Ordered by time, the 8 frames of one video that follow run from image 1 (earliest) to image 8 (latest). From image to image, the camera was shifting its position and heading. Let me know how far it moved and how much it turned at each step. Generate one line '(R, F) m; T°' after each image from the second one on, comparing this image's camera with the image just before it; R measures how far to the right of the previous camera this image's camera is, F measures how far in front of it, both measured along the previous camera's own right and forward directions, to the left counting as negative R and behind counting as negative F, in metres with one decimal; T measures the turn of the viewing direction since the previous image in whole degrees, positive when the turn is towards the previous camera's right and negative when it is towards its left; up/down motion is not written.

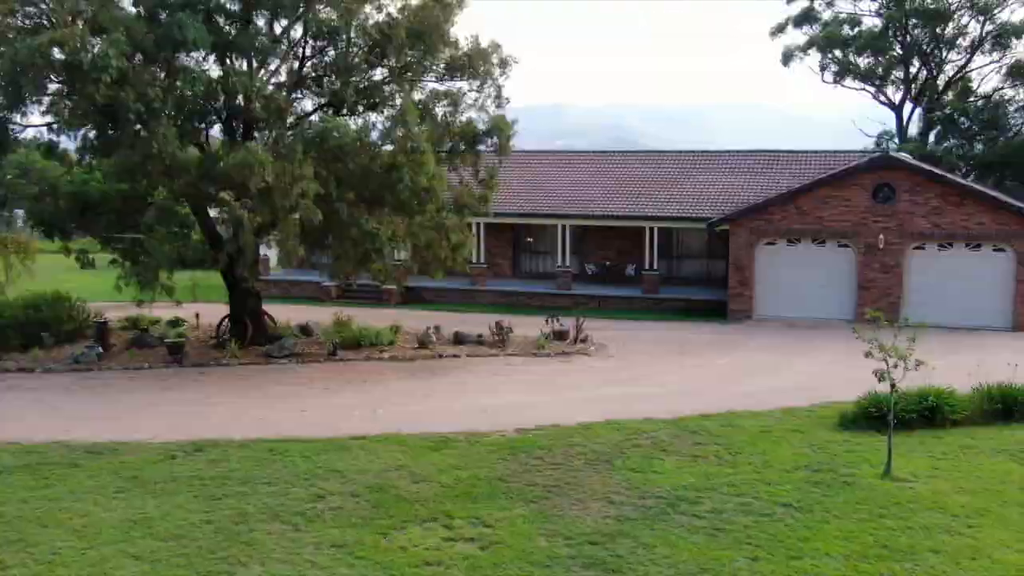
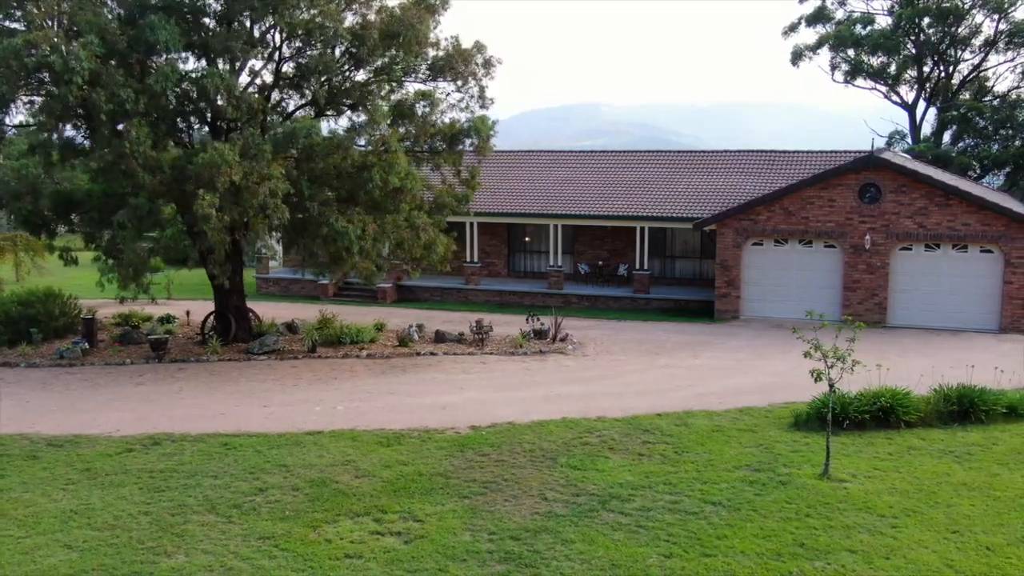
(+1.0, -0.1) m; -2°
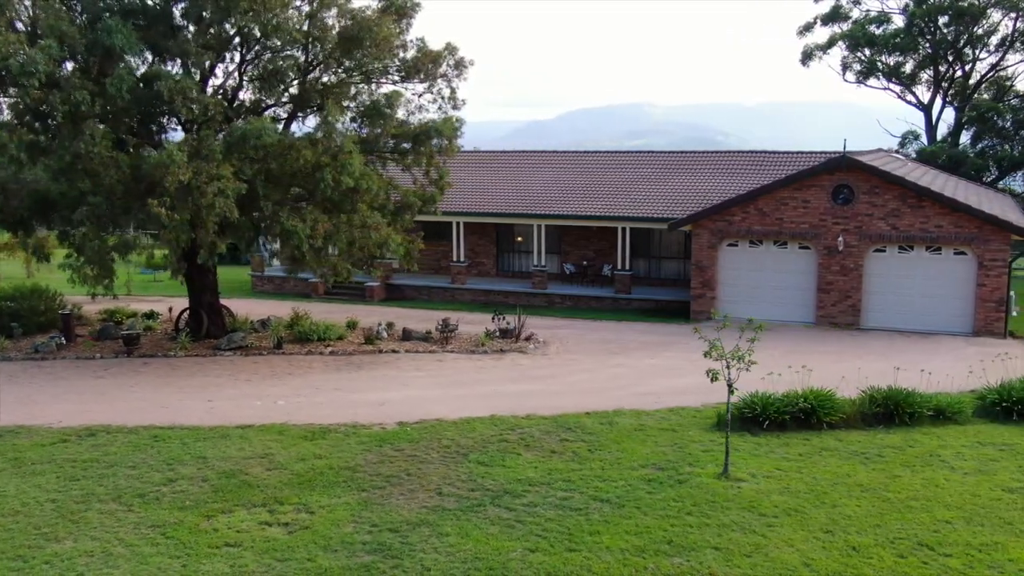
(+1.5, -0.2) m; -2°
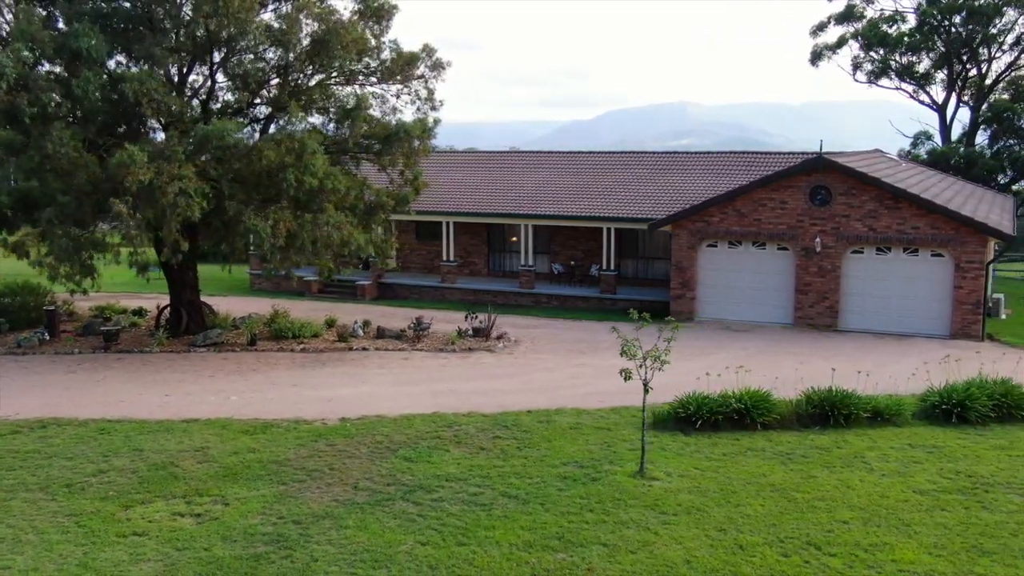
(+1.3, -0.1) m; -2°
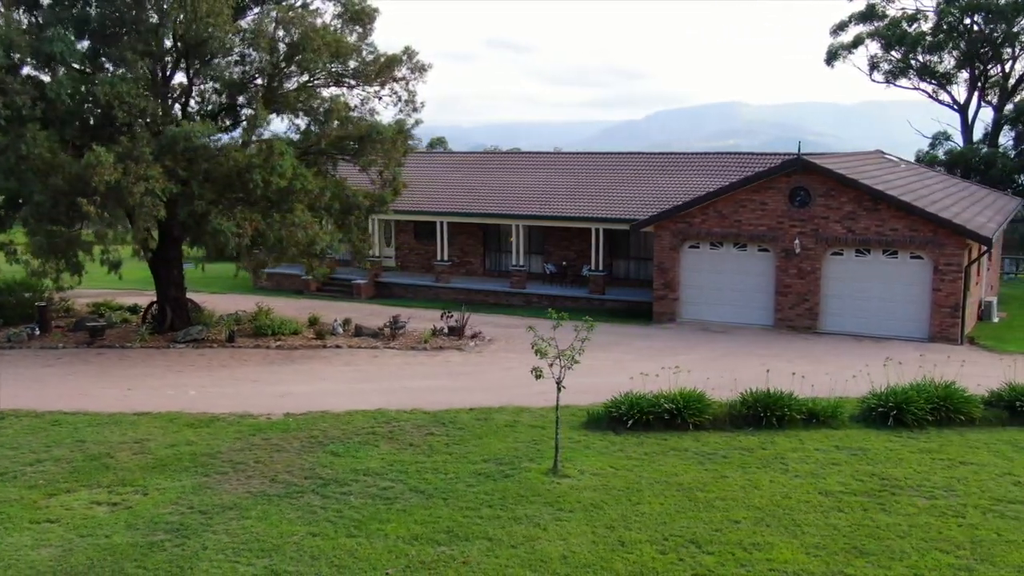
(+1.4, -0.2) m; -3°
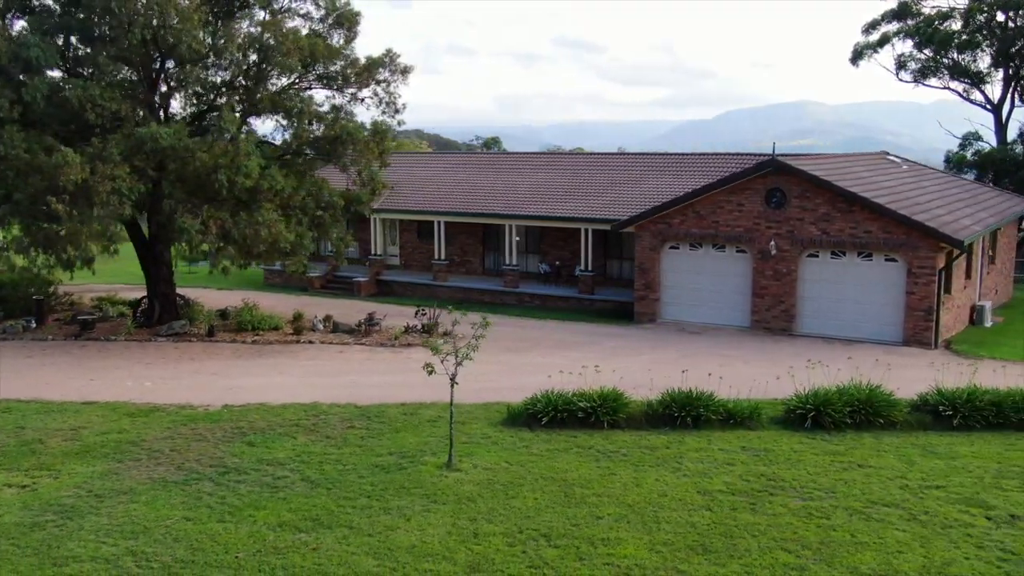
(+1.9, -0.2) m; -4°
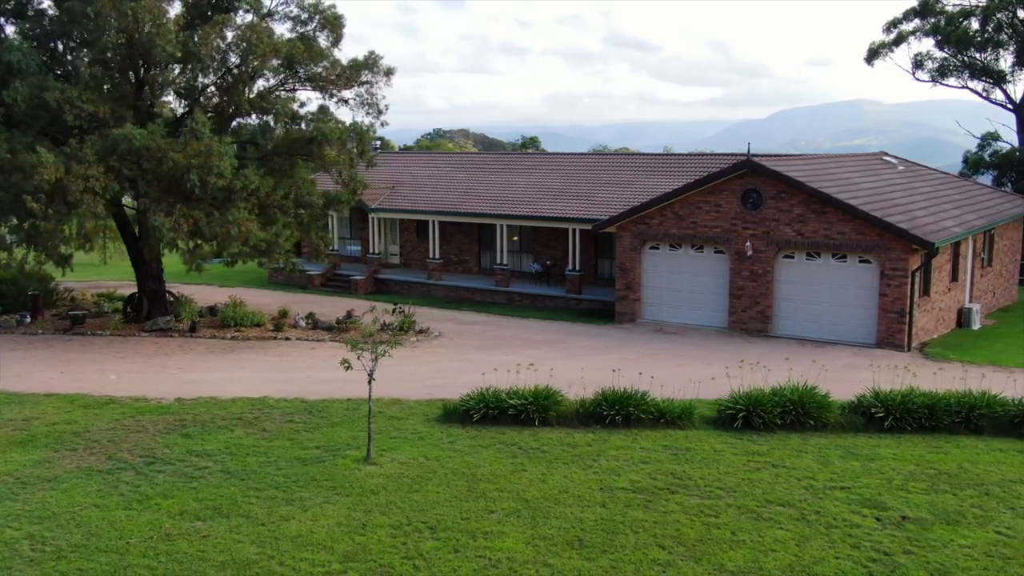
(+1.5, -0.2) m; -3°
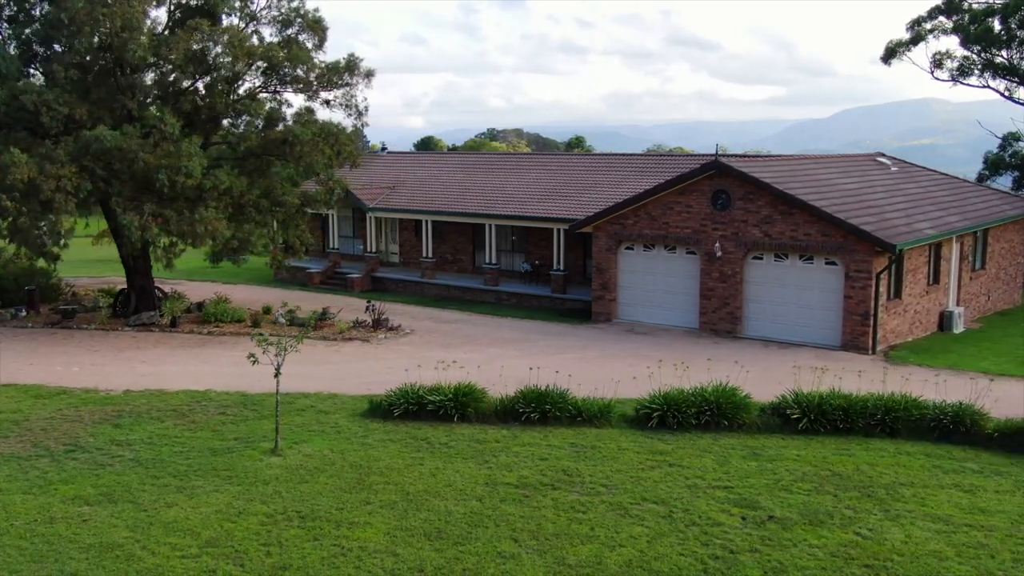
(+1.8, -0.2) m; -3°
